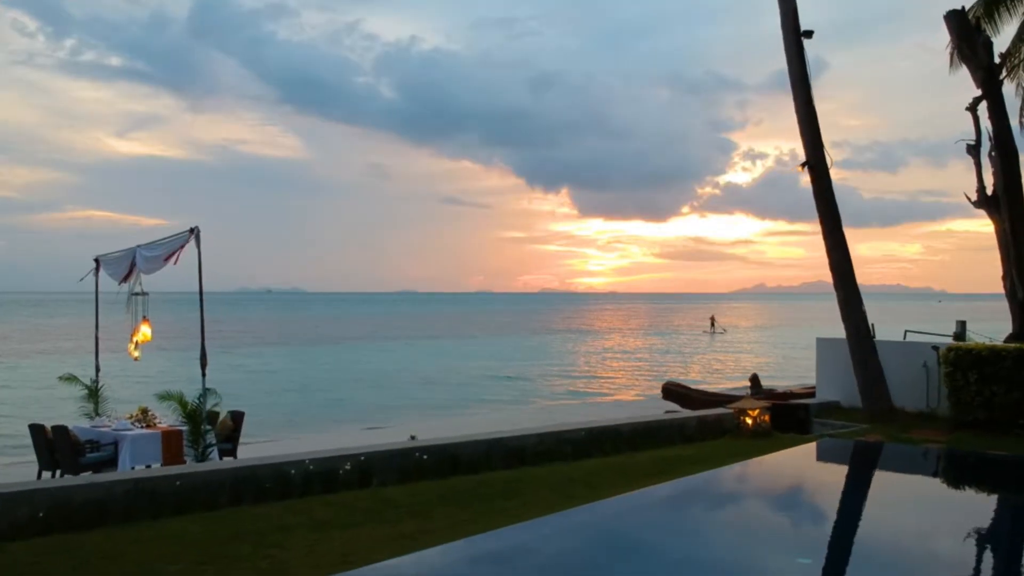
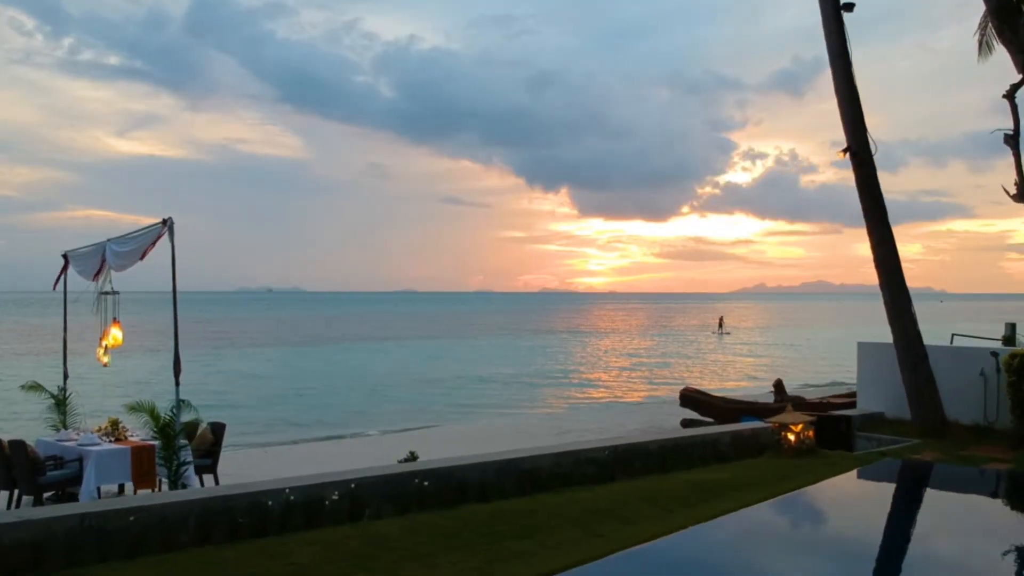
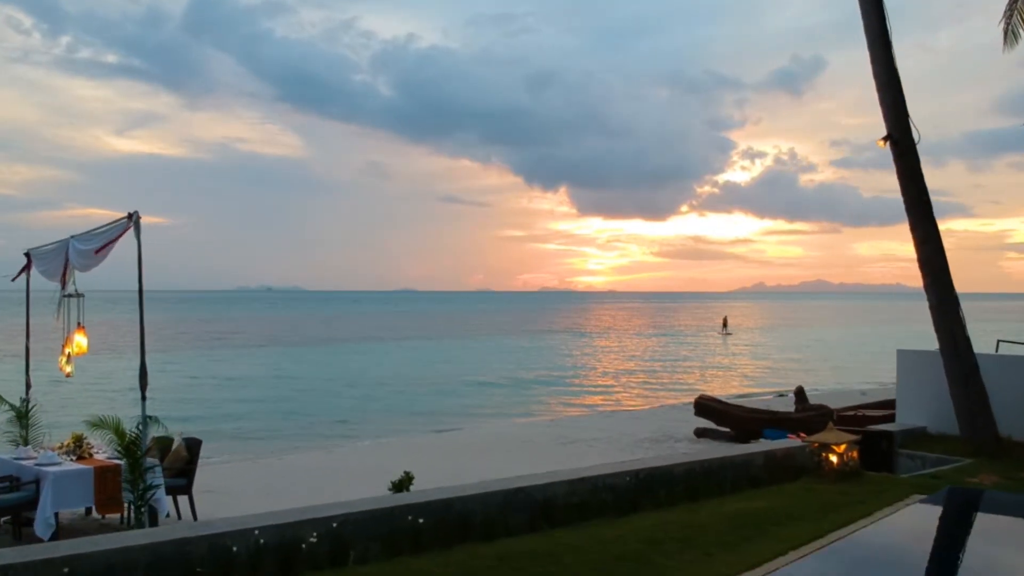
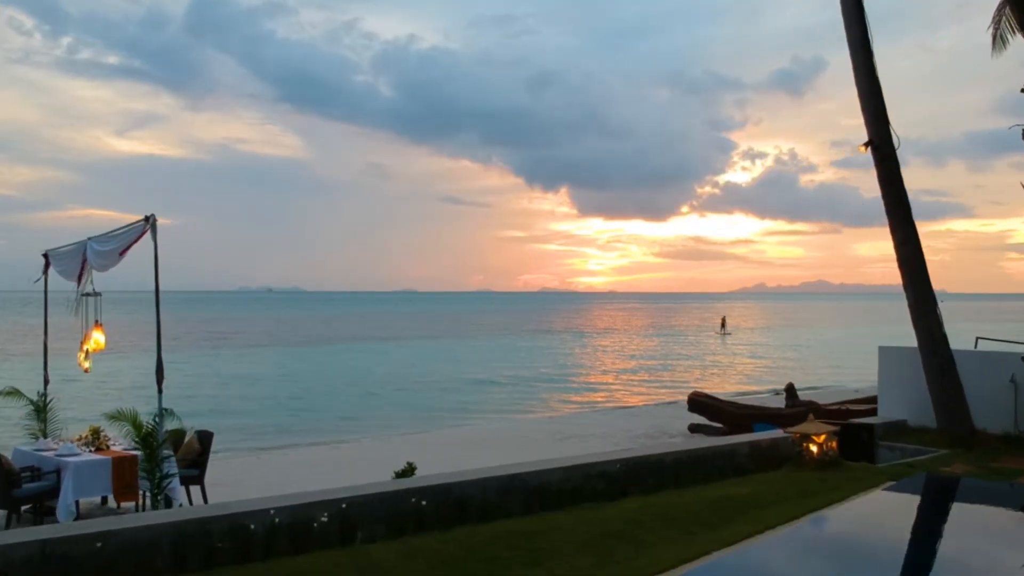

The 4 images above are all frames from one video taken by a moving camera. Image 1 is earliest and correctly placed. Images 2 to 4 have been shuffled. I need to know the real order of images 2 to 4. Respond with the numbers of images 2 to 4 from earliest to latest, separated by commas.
2, 4, 3
